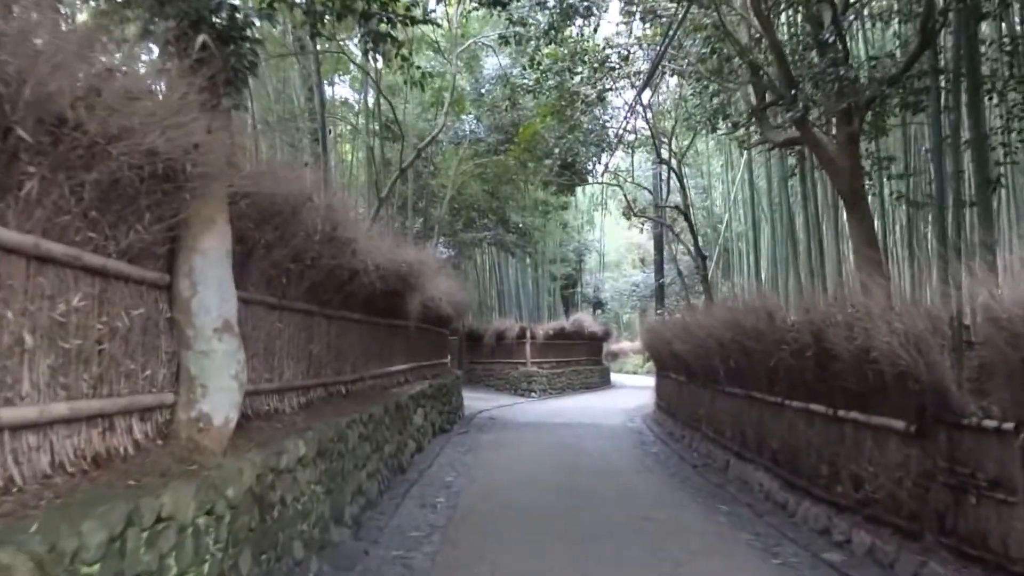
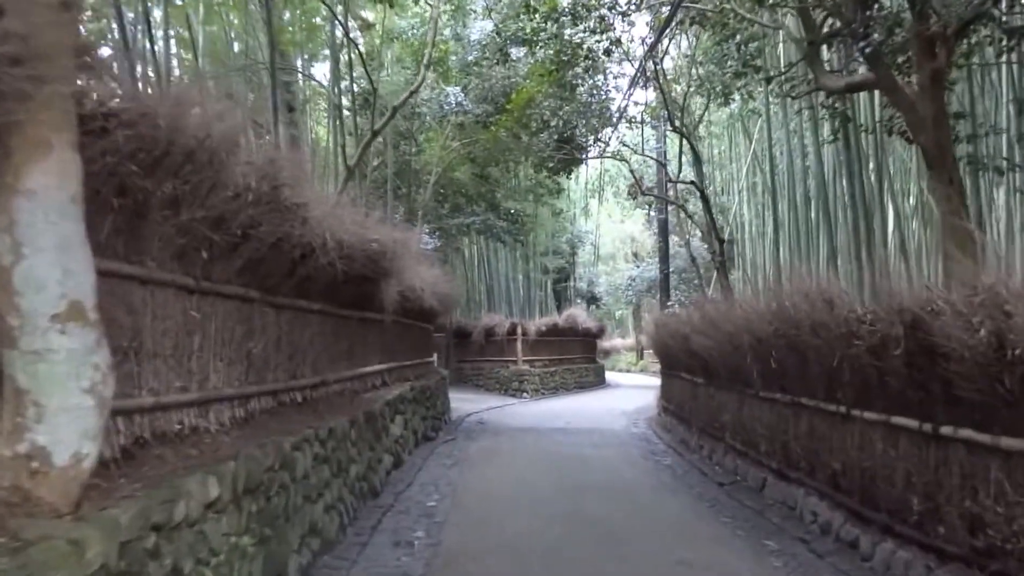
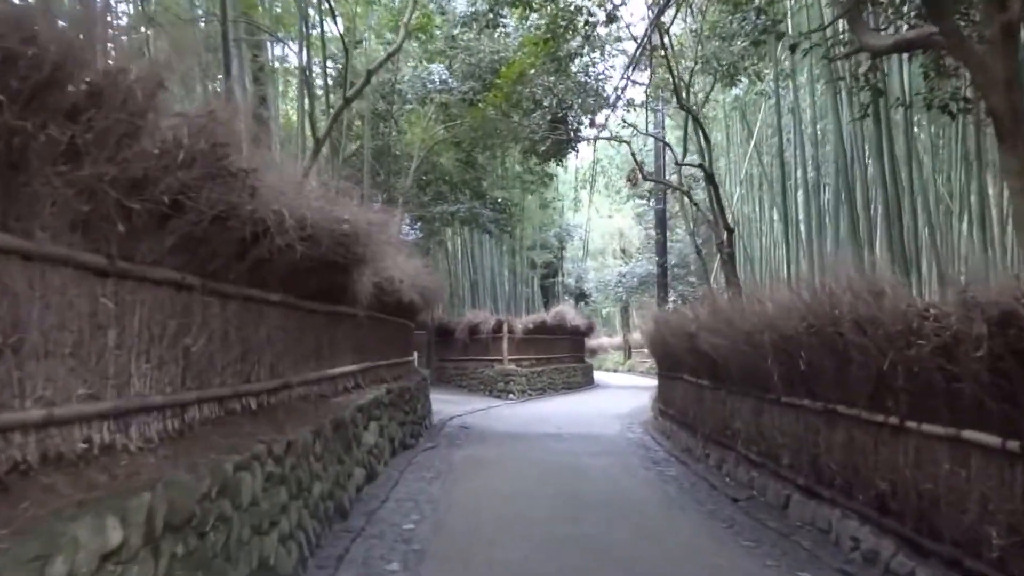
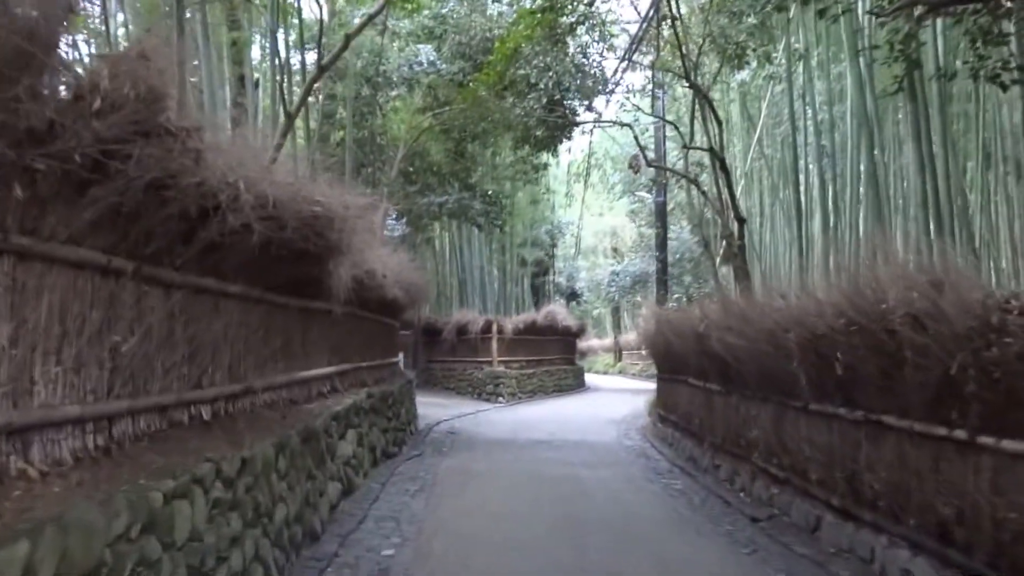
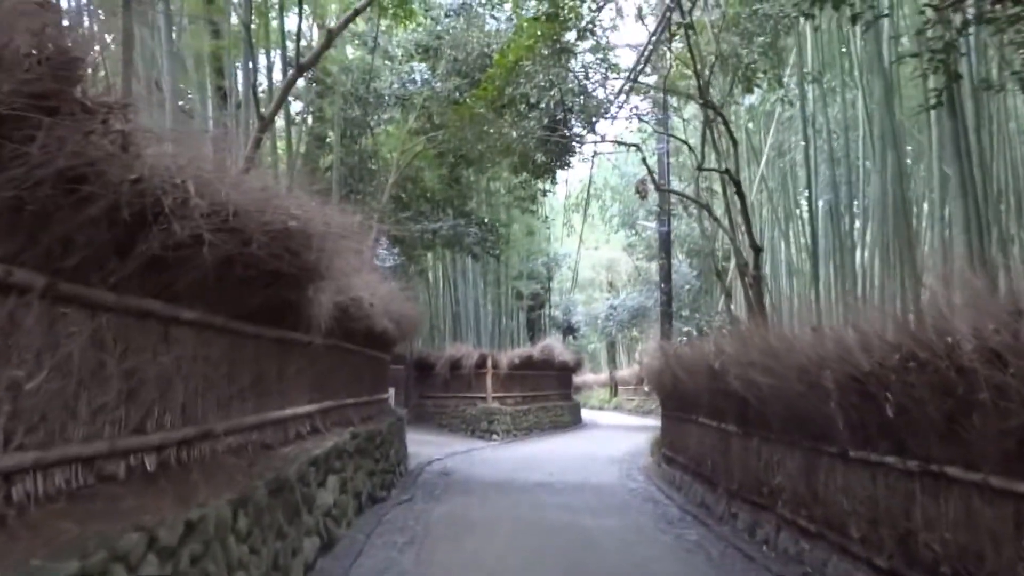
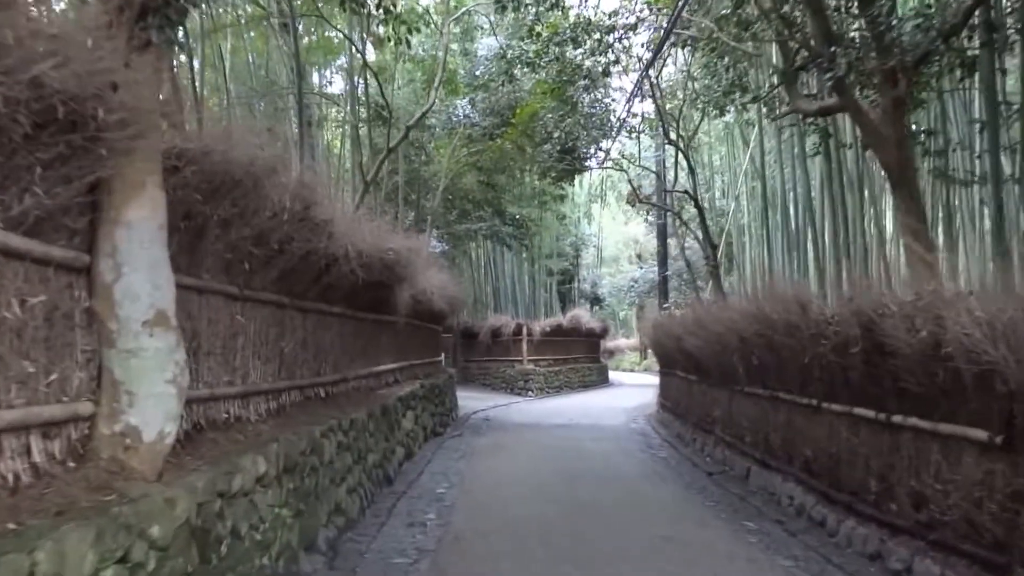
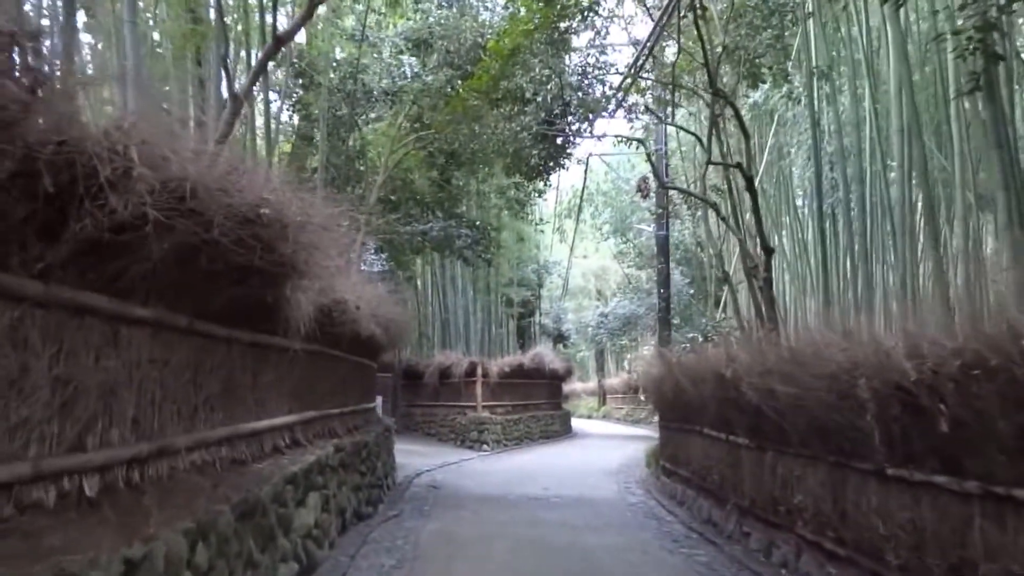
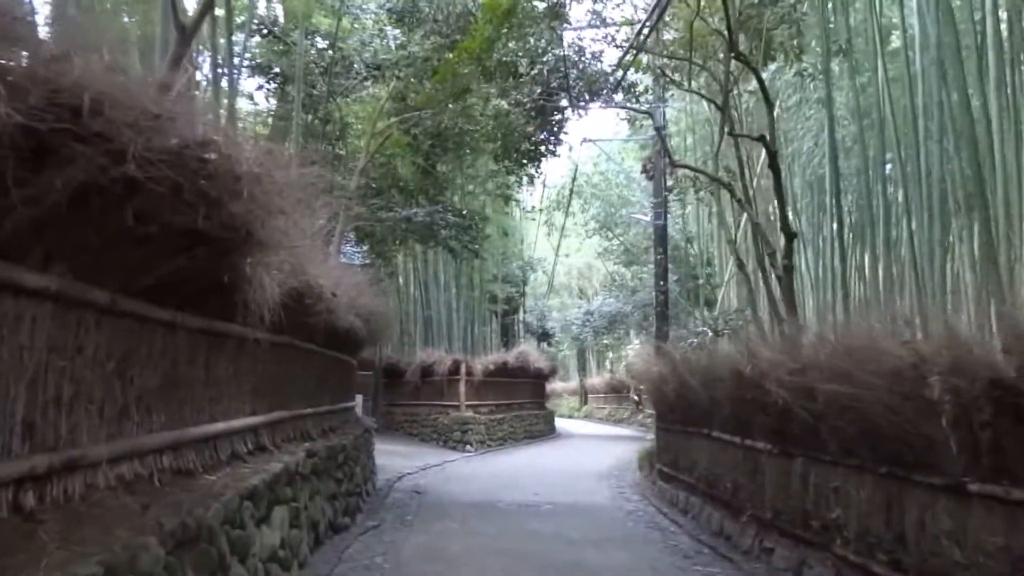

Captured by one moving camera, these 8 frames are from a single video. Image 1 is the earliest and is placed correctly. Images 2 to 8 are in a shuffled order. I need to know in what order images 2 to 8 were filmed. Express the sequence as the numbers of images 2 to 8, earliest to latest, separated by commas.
6, 2, 3, 4, 5, 7, 8
